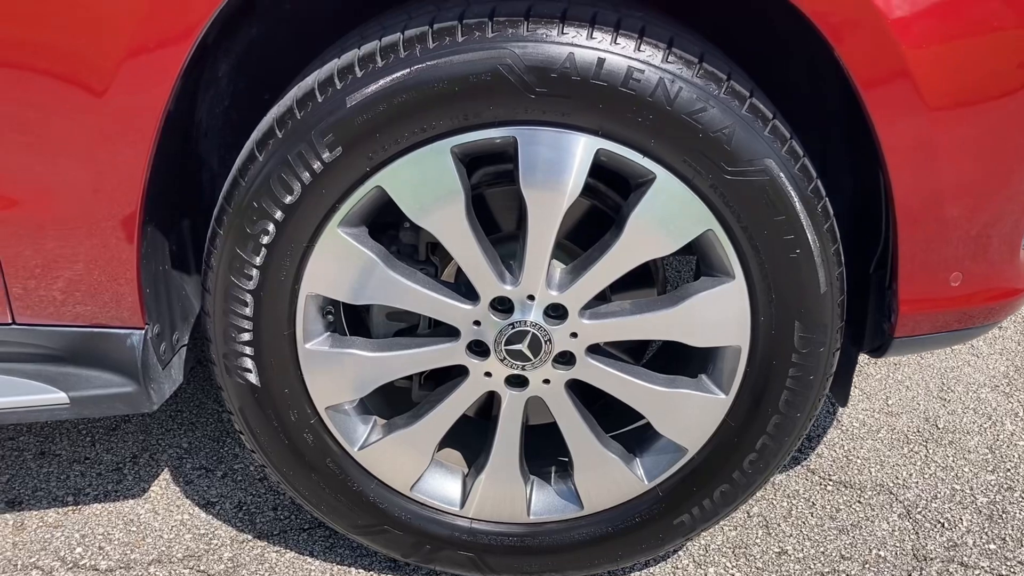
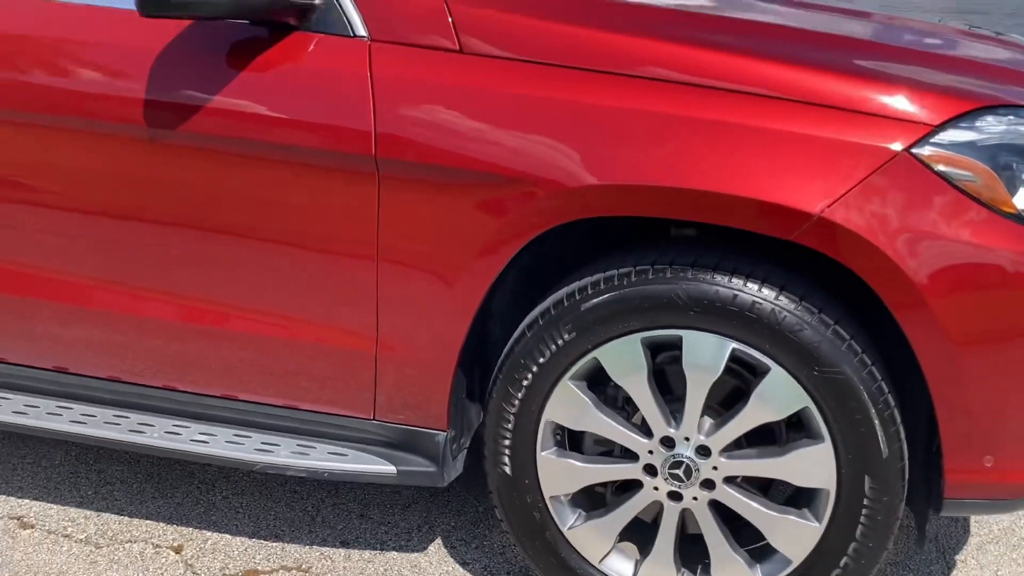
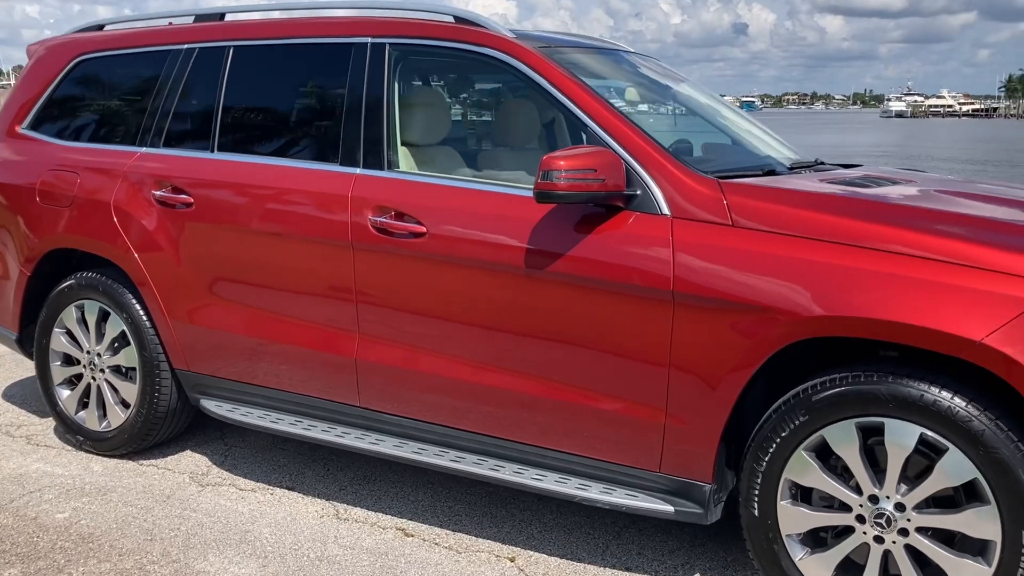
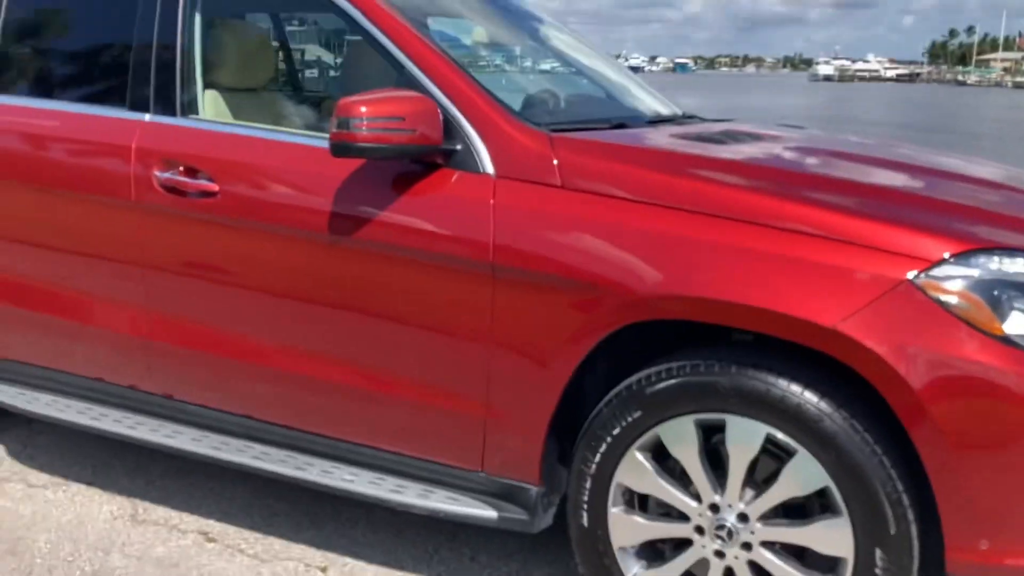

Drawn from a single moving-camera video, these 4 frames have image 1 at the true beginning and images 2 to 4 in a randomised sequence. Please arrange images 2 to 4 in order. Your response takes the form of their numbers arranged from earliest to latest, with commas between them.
2, 4, 3
